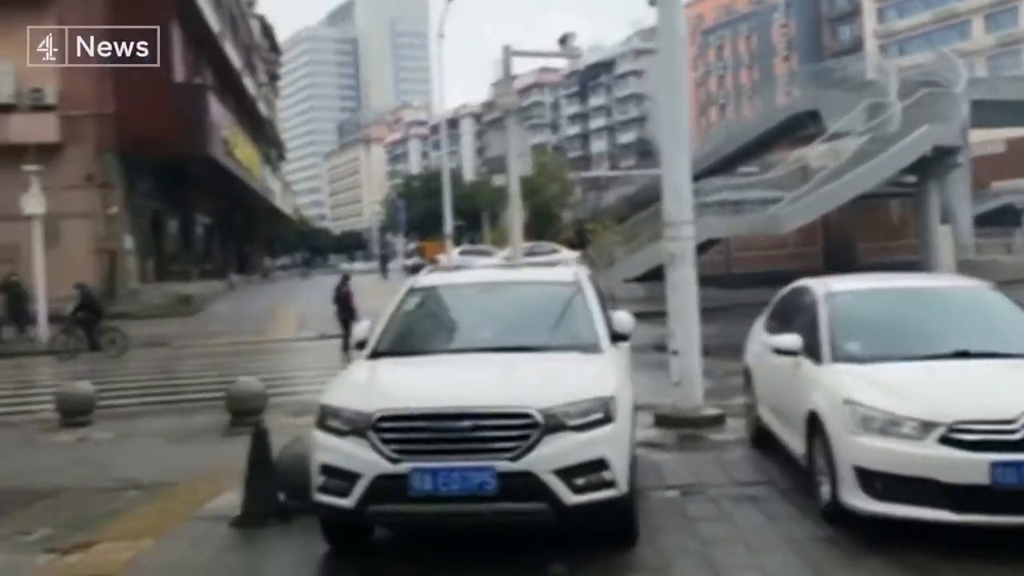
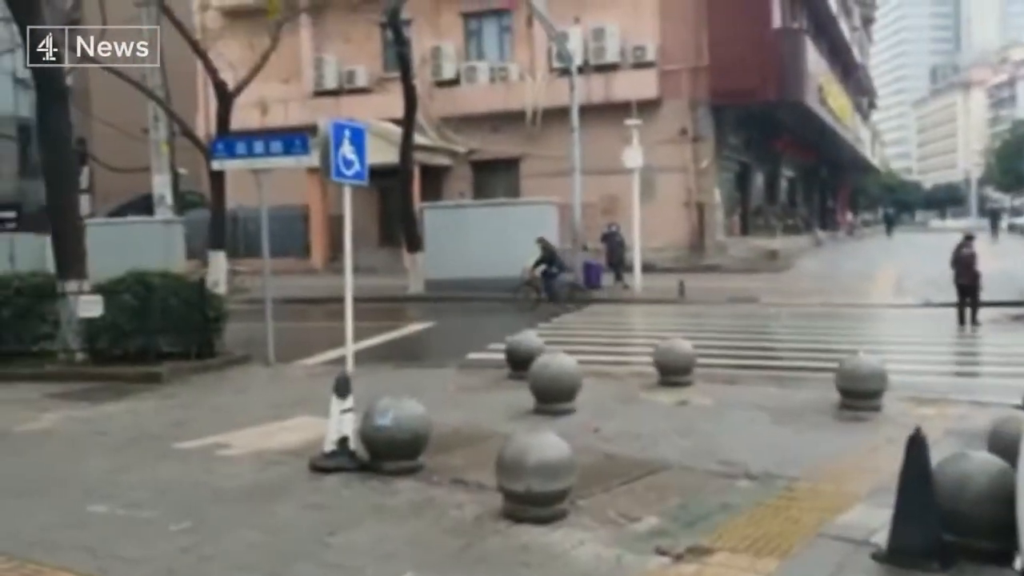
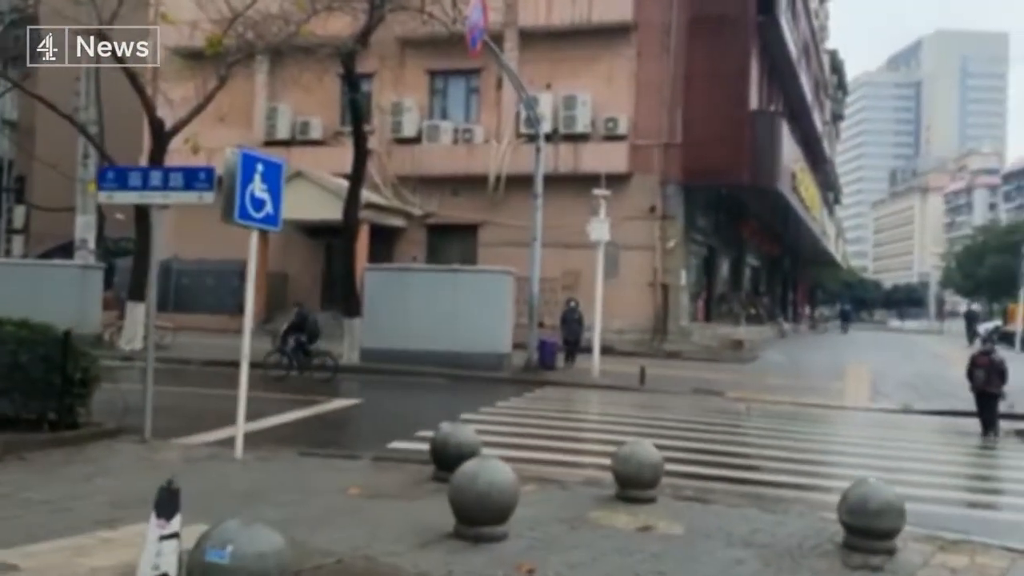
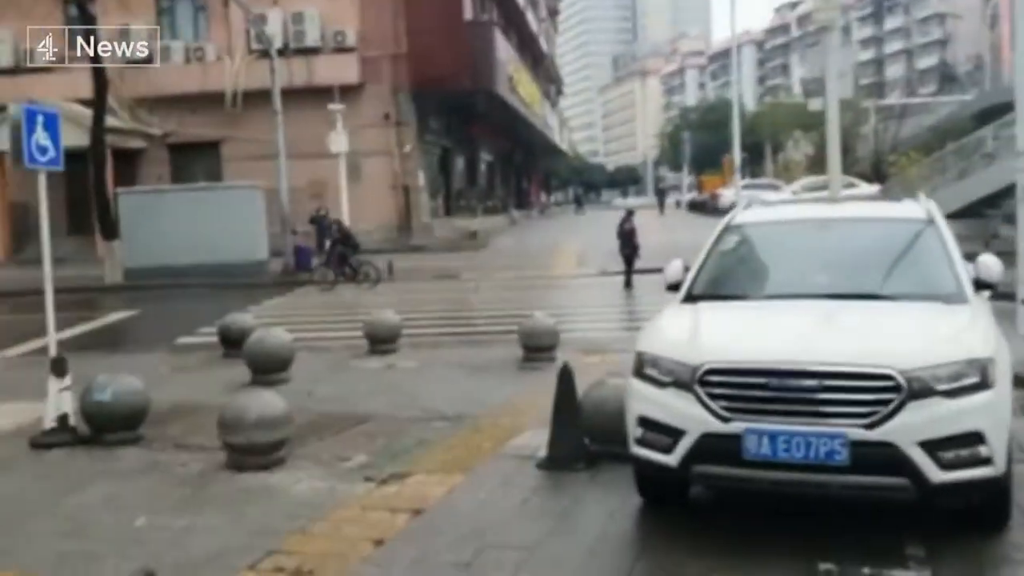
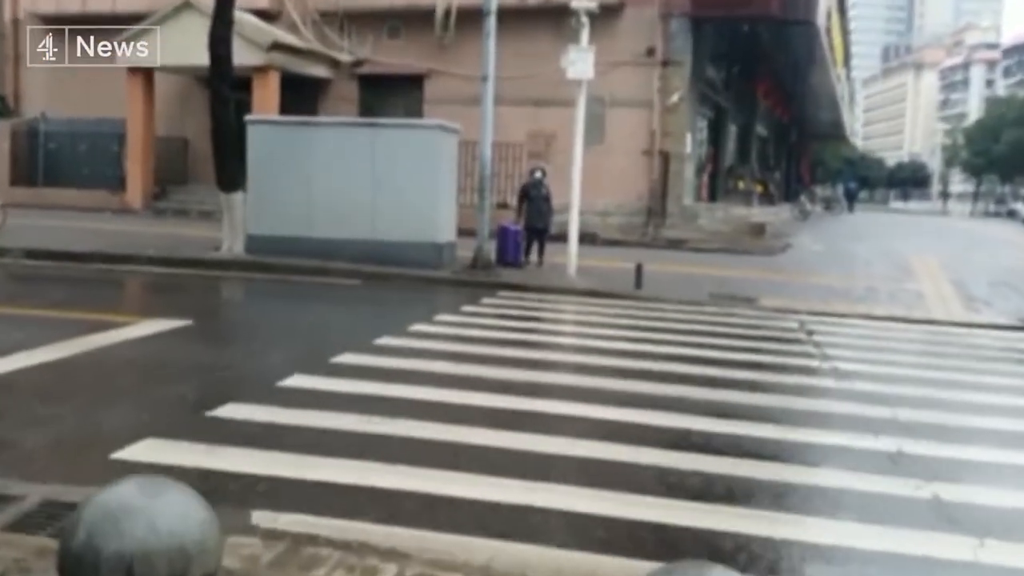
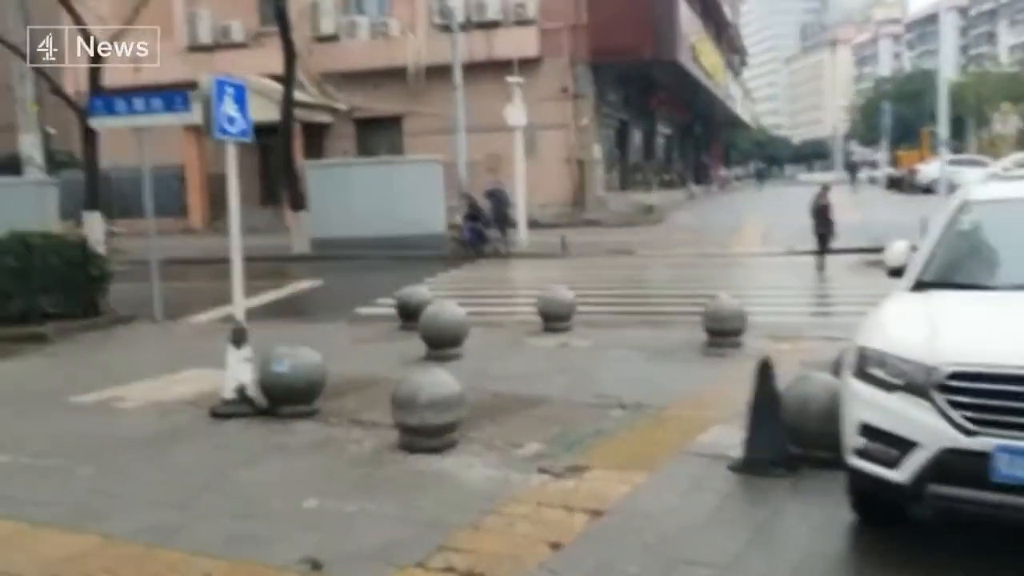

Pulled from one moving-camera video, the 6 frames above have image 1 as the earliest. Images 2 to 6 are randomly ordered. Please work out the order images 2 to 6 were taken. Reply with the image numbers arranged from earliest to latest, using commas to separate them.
4, 6, 2, 3, 5
